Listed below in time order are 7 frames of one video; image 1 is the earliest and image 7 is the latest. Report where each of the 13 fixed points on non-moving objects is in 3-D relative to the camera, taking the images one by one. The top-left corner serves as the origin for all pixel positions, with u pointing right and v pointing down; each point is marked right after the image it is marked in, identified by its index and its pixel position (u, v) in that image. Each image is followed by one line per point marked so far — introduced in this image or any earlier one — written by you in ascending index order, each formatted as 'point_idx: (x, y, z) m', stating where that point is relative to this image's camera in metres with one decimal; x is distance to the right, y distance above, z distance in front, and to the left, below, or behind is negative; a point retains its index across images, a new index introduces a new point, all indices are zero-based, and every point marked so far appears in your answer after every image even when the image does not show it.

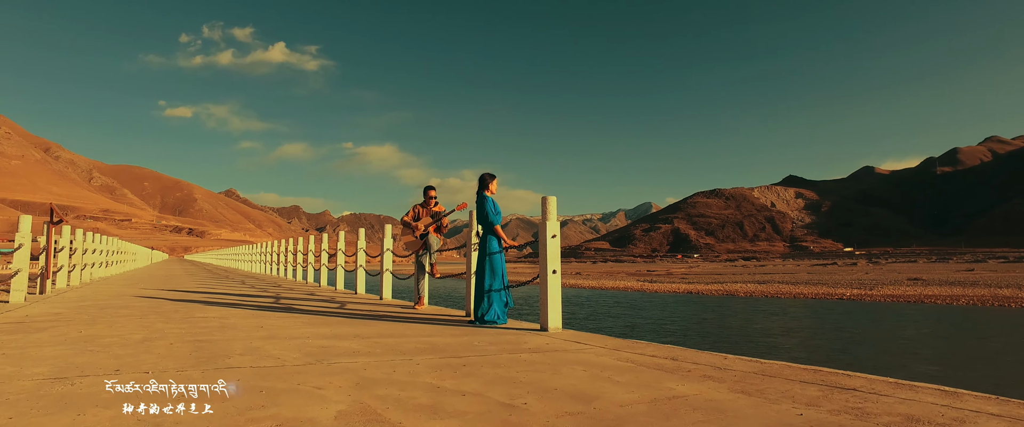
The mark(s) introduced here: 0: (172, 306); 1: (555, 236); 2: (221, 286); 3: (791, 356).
0: (-5.3, -1.4, +8.1) m
1: (+0.6, -0.3, +7.0) m
2: (-7.7, -1.9, +13.8) m
3: (+5.4, -2.7, +10.3) m
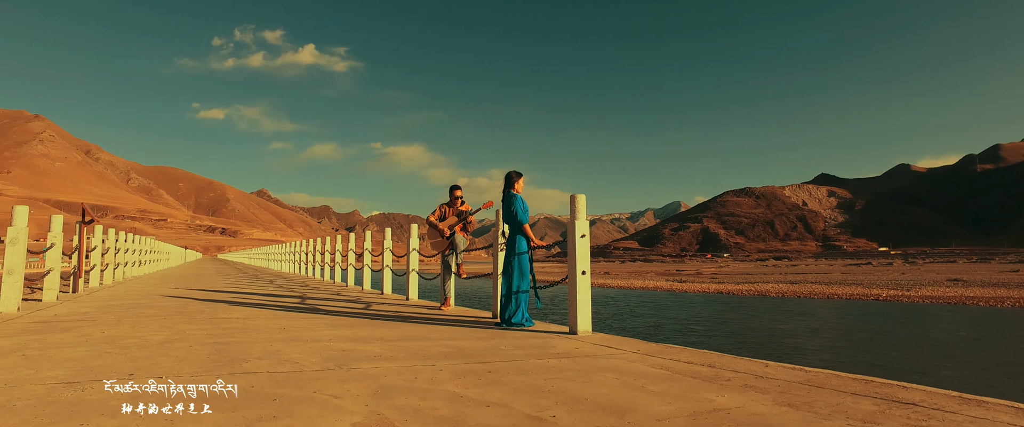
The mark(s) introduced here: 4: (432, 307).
0: (-4.9, -1.4, +8.1) m
1: (+0.9, -0.3, +6.7) m
2: (-7.0, -1.9, +13.9) m
3: (+5.9, -2.7, +9.8) m
4: (-1.4, -1.7, +9.4) m
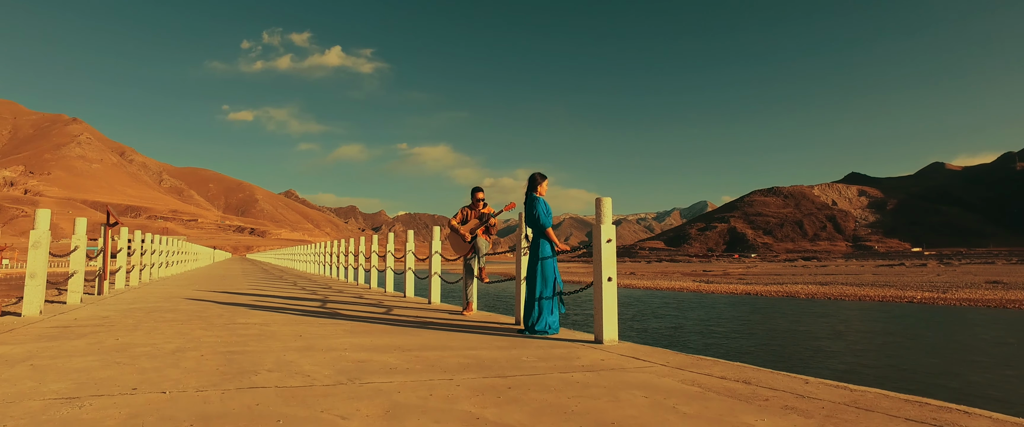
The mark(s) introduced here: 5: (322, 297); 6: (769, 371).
0: (-4.5, -1.5, +8.1) m
1: (+1.2, -0.3, +6.4) m
2: (-6.4, -2.0, +14.0) m
3: (+6.3, -2.7, +9.2) m
4: (-1.0, -1.7, +9.2) m
5: (-4.2, -1.8, +11.4) m
6: (+2.5, -1.6, +5.2) m
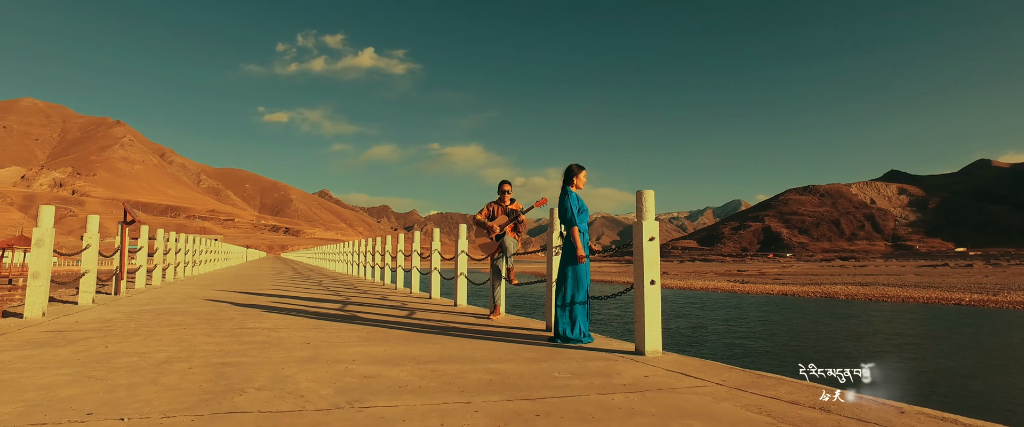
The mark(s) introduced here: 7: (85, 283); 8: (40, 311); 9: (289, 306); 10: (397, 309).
0: (-4.1, -1.4, +7.6) m
1: (+1.5, -0.3, +5.6) m
2: (-5.6, -1.9, +13.6) m
3: (+6.8, -2.7, +8.2) m
4: (-0.5, -1.6, +8.6) m
5: (-3.5, -1.8, +10.9) m
6: (+2.8, -1.5, +4.3) m
7: (-6.4, -1.0, +7.8) m
8: (-5.7, -1.2, +6.3) m
9: (-3.9, -1.6, +9.1) m
10: (-2.1, -1.7, +9.3) m
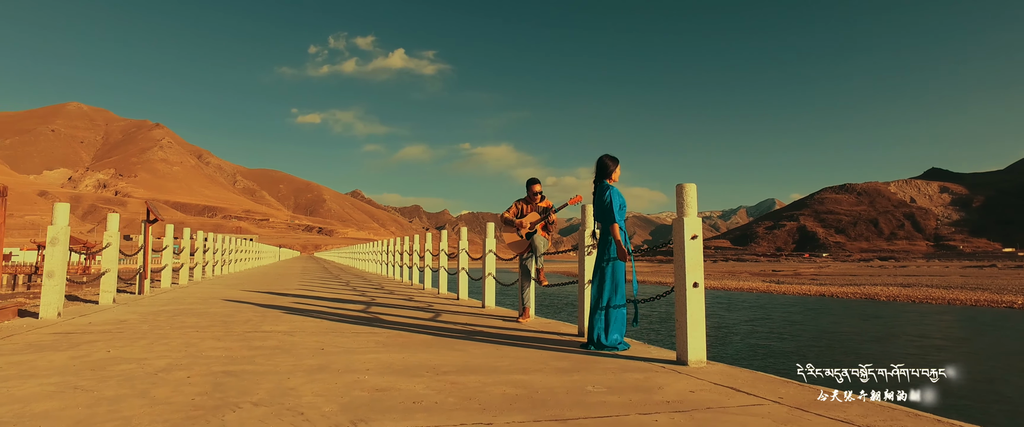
0: (-3.7, -1.4, +7.4) m
1: (+1.8, -0.2, +5.1) m
2: (-4.9, -1.9, +13.5) m
3: (+7.2, -2.6, +7.3) m
4: (-0.1, -1.6, +8.1) m
5: (-3.0, -1.7, +10.7) m
6: (+3.0, -1.4, +3.7) m
7: (-6.0, -1.0, +7.7) m
8: (-5.4, -1.1, +6.1) m
9: (-3.4, -1.6, +8.8) m
10: (-1.6, -1.7, +9.0) m
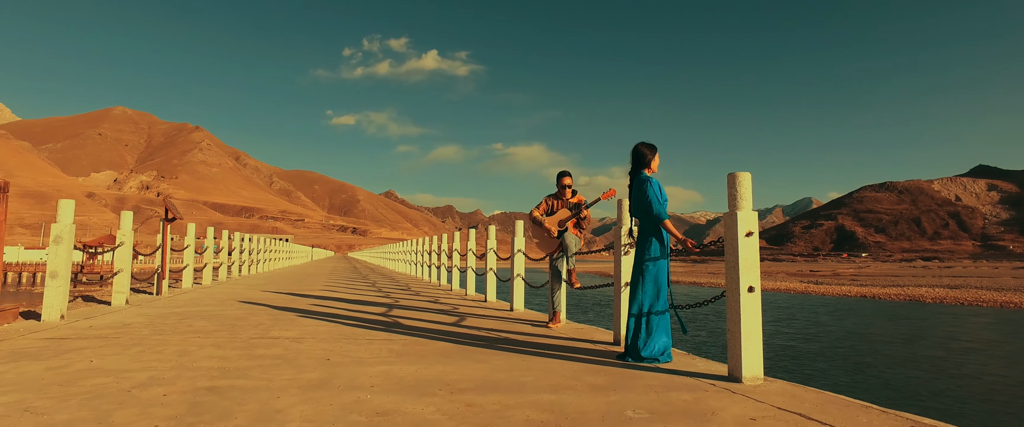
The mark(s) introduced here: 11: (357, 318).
0: (-3.4, -1.4, +7.0) m
1: (+2.0, -0.2, +4.4) m
2: (-4.2, -1.8, +13.1) m
3: (+7.5, -2.5, +6.3) m
4: (+0.3, -1.6, +7.5) m
5: (-2.4, -1.7, +10.2) m
6: (+3.1, -1.4, +2.9) m
7: (-5.6, -1.0, +7.5) m
8: (-5.1, -1.1, +5.8) m
9: (-3.0, -1.5, +8.4) m
10: (-1.1, -1.6, +8.4) m
11: (-2.2, -1.5, +7.4) m
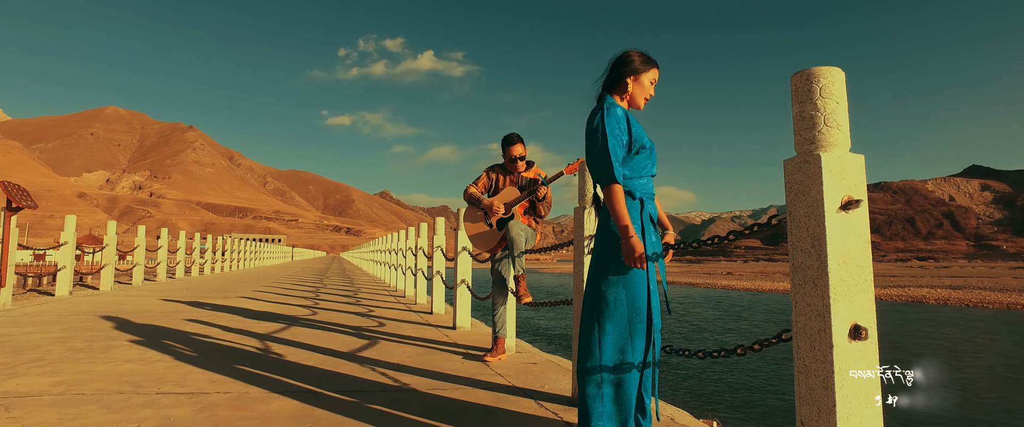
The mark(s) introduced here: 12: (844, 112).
0: (-4.0, -1.2, +4.7) m
1: (+1.3, 0.0, +2.0) m
2: (-4.7, -1.7, +10.9) m
3: (+6.8, -2.3, +3.8) m
4: (-0.3, -1.4, +5.2) m
5: (-3.0, -1.5, +7.9) m
6: (+2.4, -1.2, +0.5) m
7: (-6.2, -0.8, +5.2) m
8: (-5.8, -0.9, +3.6) m
9: (-3.6, -1.3, +6.2) m
10: (-1.8, -1.4, +6.1) m
11: (-2.9, -1.3, +5.2) m
12: (+1.3, +0.4, +2.1) m
